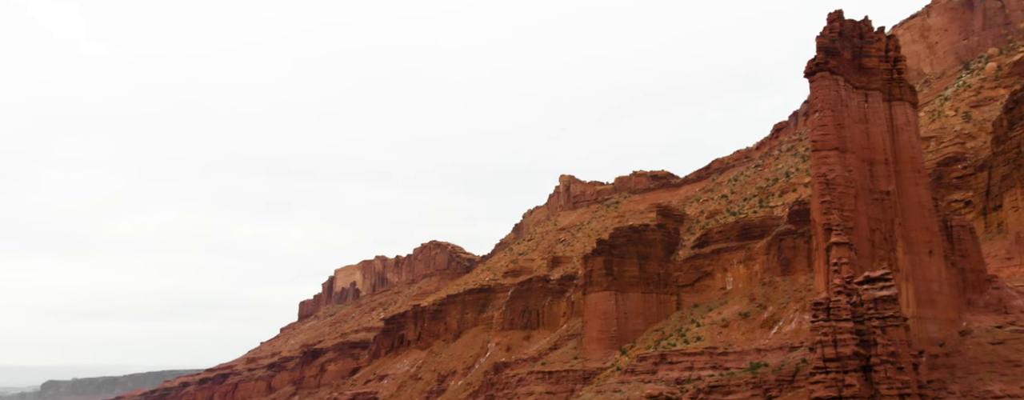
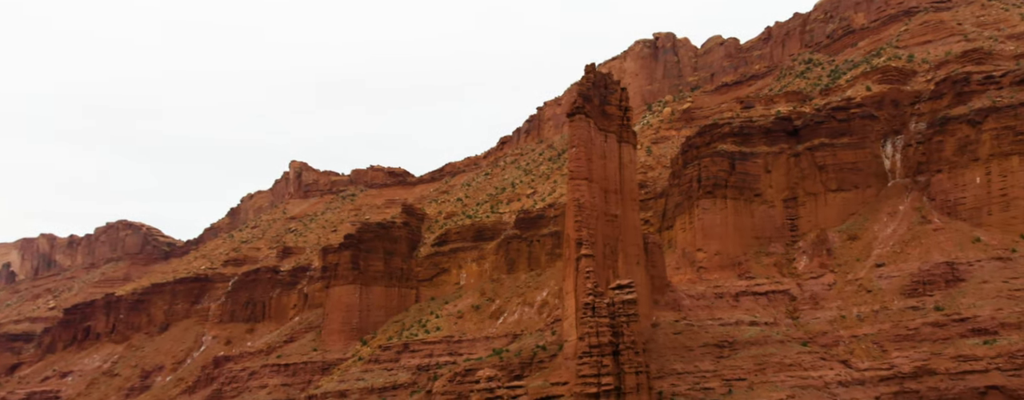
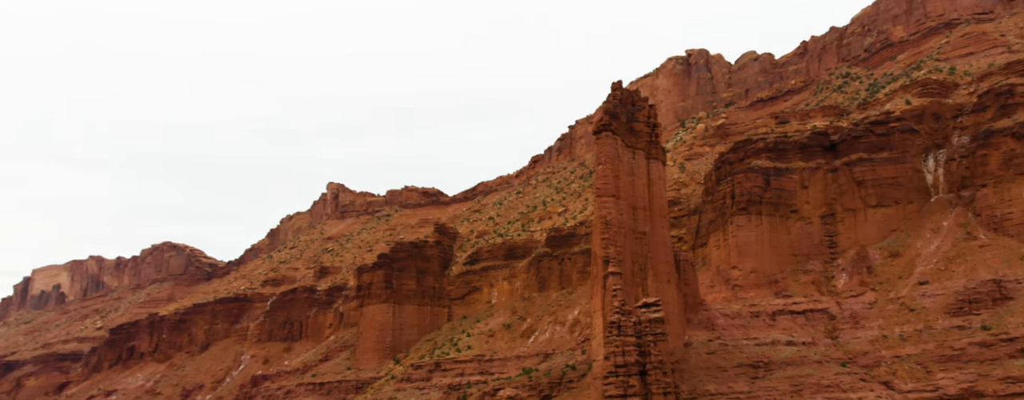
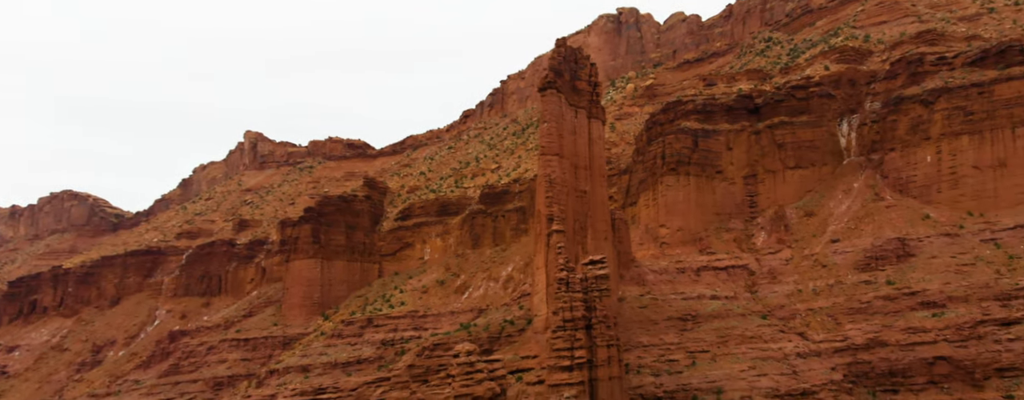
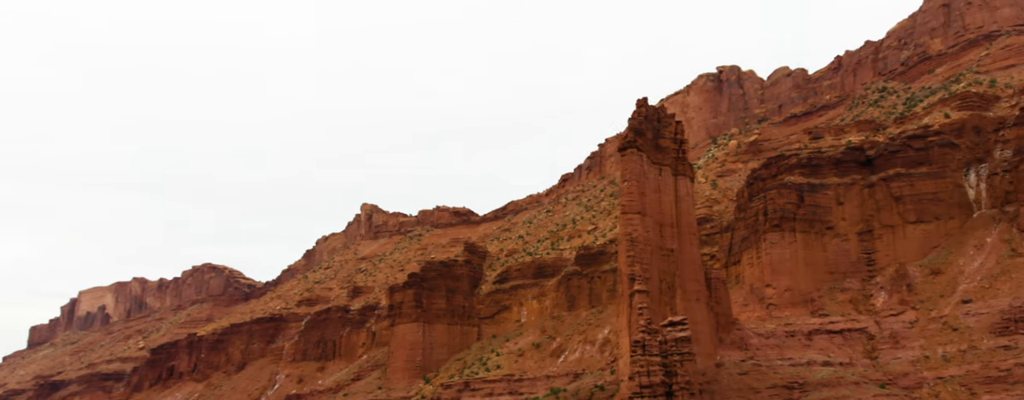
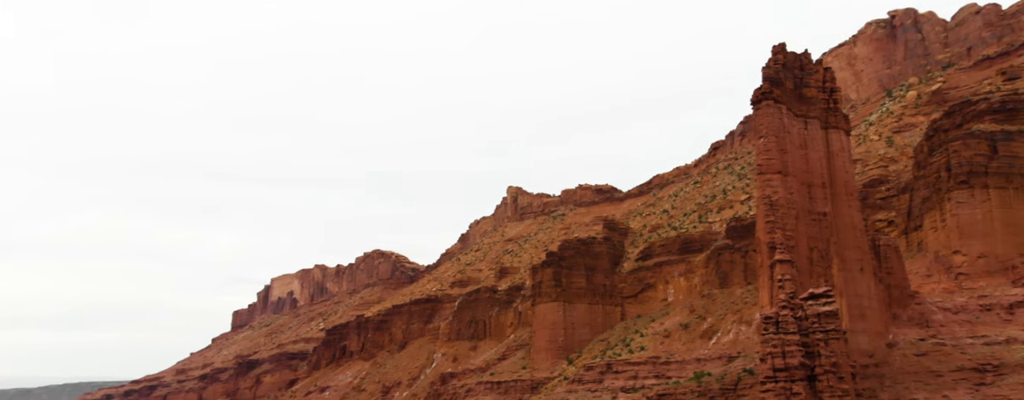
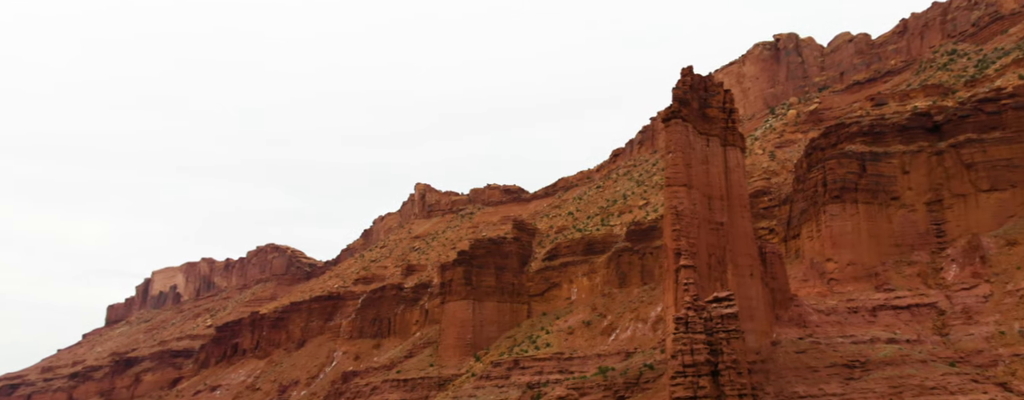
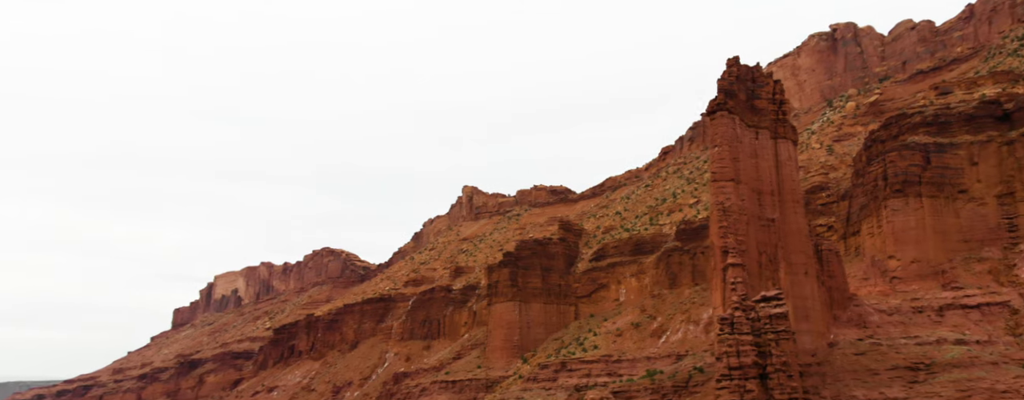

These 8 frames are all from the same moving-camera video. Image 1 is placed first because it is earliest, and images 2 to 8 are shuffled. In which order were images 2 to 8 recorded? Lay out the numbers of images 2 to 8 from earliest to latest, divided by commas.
6, 8, 7, 5, 3, 2, 4
